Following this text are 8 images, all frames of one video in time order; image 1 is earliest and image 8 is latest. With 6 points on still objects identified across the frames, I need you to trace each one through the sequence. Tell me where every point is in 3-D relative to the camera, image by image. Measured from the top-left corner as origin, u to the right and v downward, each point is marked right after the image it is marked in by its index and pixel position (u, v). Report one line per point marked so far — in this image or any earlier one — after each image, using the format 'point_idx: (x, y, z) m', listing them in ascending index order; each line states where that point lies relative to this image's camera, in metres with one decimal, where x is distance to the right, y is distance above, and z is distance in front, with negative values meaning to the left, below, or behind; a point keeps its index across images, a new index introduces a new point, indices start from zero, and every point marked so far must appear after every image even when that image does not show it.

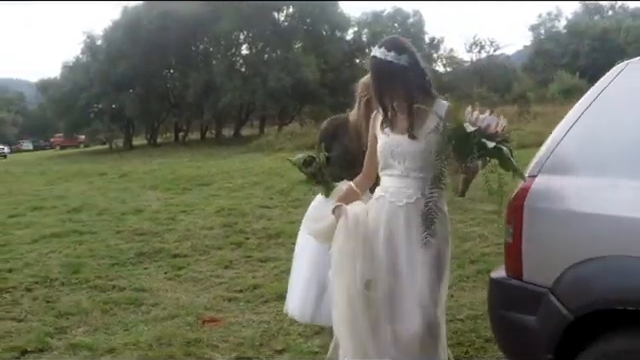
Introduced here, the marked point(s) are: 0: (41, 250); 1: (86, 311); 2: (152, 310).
0: (-1.8, -0.4, +7.7) m
1: (-1.0, -0.6, +5.1) m
2: (-0.7, -0.6, +5.1) m
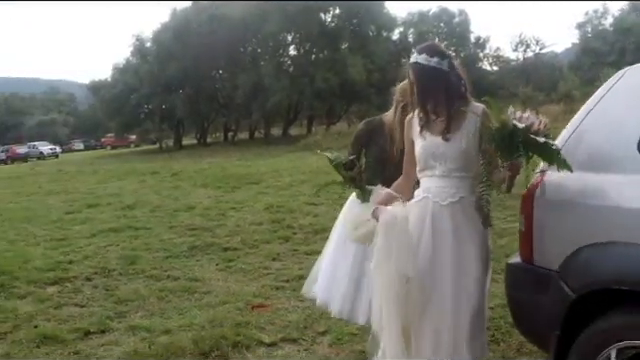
0: (-1.5, -0.4, +8.1) m
1: (-0.8, -0.5, +5.4) m
2: (-0.5, -0.5, +5.4) m
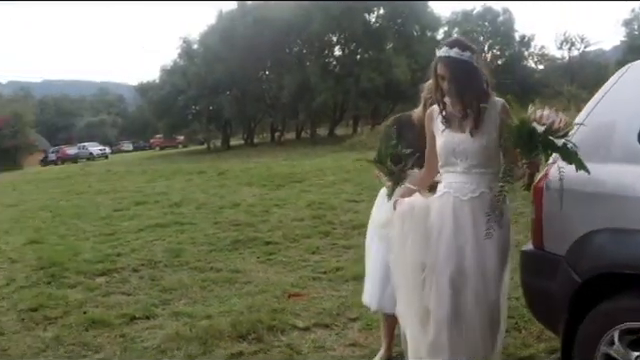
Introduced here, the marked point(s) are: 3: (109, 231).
0: (-1.2, -0.4, +8.4) m
1: (-0.6, -0.5, +5.7) m
2: (-0.4, -0.5, +5.7) m
3: (-1.6, -0.4, +9.1) m
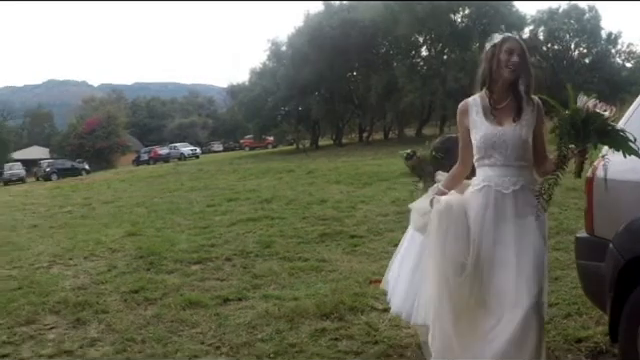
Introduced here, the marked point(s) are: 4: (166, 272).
0: (-0.6, -0.4, +8.8) m
1: (-0.2, -0.5, +6.1) m
2: (0.0, -0.5, +6.1) m
3: (-0.9, -0.4, +9.5) m
4: (-0.8, -0.5, +6.4) m
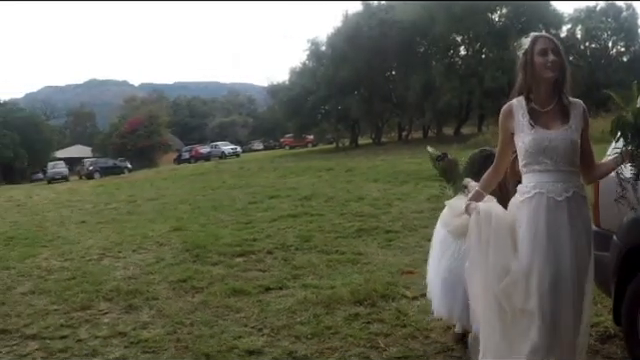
0: (-0.3, -0.4, +9.2) m
1: (0.0, -0.5, +6.5) m
2: (+0.2, -0.5, +6.5) m
3: (-0.6, -0.3, +9.9) m
4: (-0.6, -0.5, +6.8) m
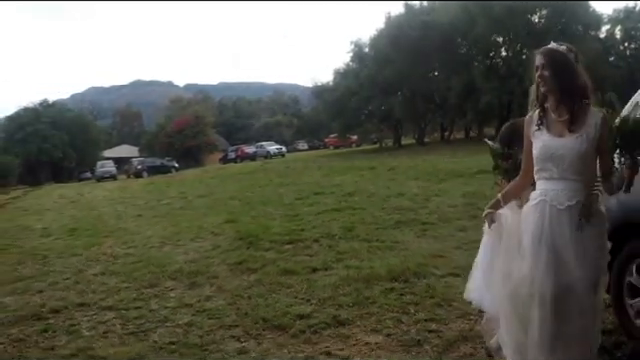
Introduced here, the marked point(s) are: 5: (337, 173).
0: (0.0, -0.3, +9.9) m
1: (+0.2, -0.4, +7.2) m
2: (+0.5, -0.4, +7.2) m
3: (-0.3, -0.3, +10.6) m
4: (-0.4, -0.4, +7.5) m
5: (+0.3, +0.1, +19.3) m
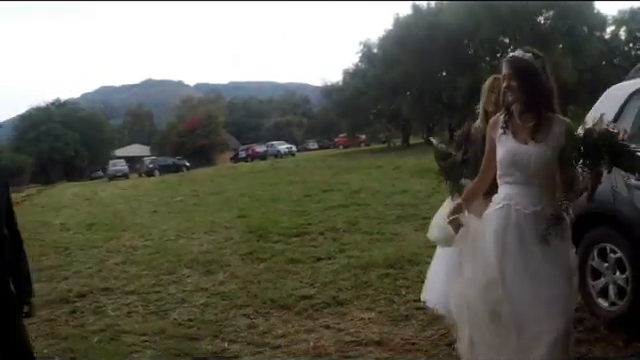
0: (+0.1, -0.3, +10.5) m
1: (+0.2, -0.4, +7.8) m
2: (+0.5, -0.4, +7.7) m
3: (-0.2, -0.3, +11.2) m
4: (-0.3, -0.4, +8.1) m
5: (+0.4, +0.2, +19.9) m
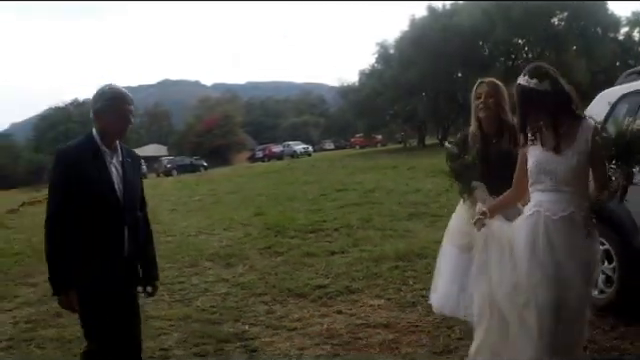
0: (+0.2, -0.3, +10.9) m
1: (+0.3, -0.4, +8.2) m
2: (+0.6, -0.4, +8.1) m
3: (0.0, -0.3, +11.6) m
4: (-0.2, -0.4, +8.5) m
5: (+0.7, +0.2, +20.3) m
